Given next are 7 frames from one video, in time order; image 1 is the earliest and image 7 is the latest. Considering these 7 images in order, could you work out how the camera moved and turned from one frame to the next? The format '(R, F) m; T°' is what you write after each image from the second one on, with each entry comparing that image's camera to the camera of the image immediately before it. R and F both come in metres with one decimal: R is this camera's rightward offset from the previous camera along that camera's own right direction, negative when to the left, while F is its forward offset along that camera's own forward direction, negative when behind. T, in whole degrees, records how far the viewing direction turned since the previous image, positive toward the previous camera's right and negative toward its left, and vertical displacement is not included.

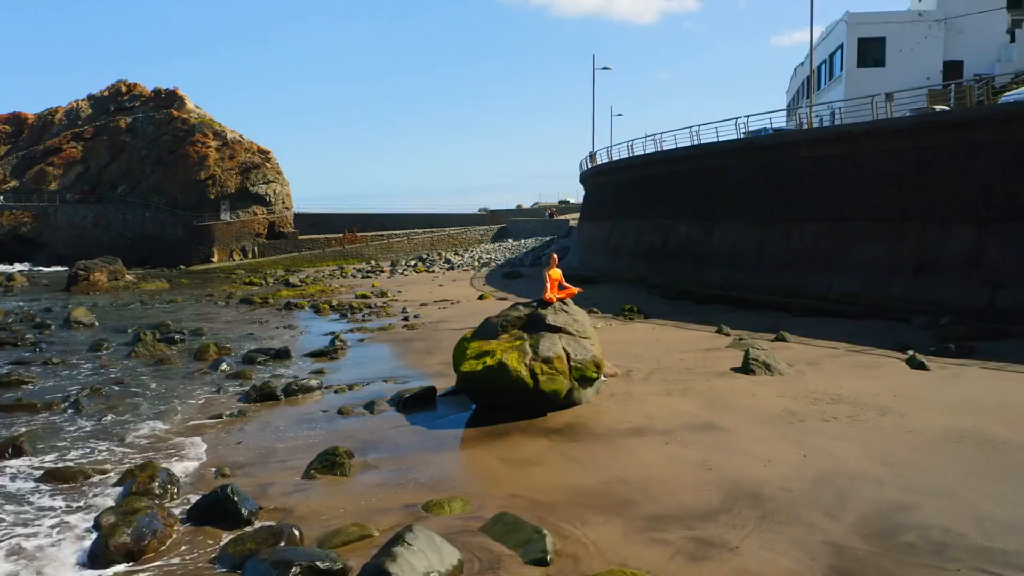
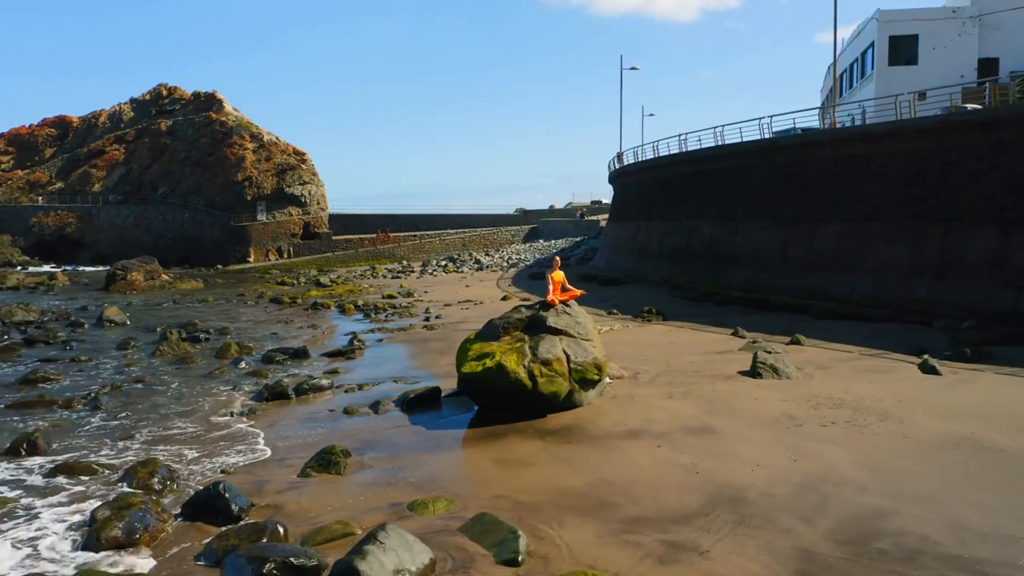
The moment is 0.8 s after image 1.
(+0.5, -0.1) m; -3°
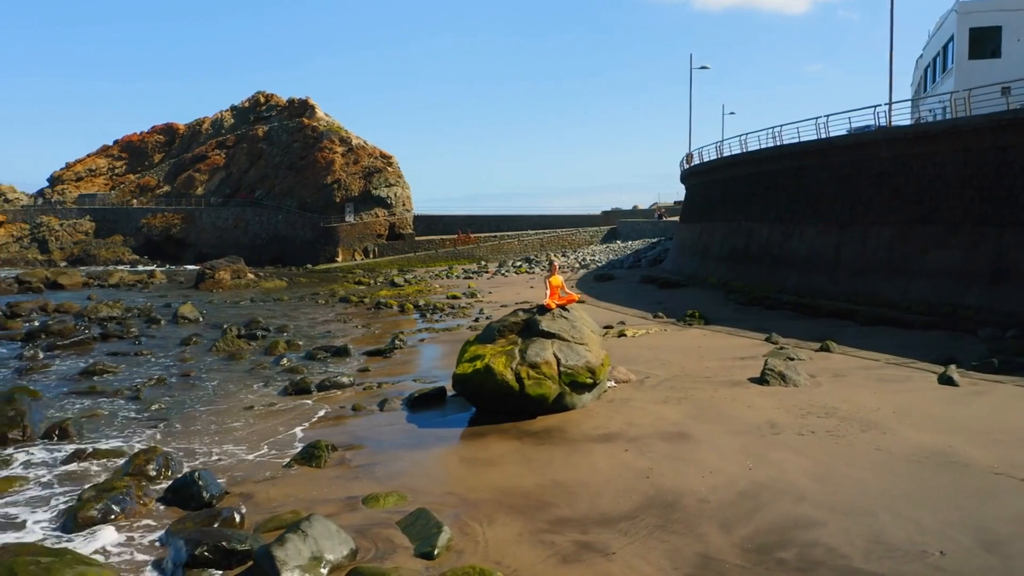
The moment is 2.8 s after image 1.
(+1.3, -0.2) m; -7°
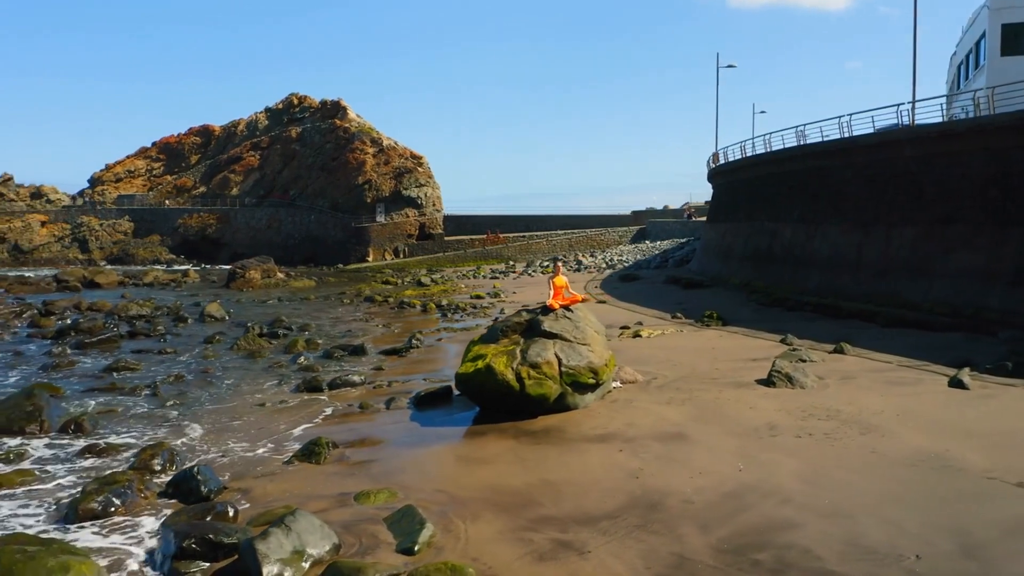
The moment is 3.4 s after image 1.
(+0.4, -0.1) m; -2°
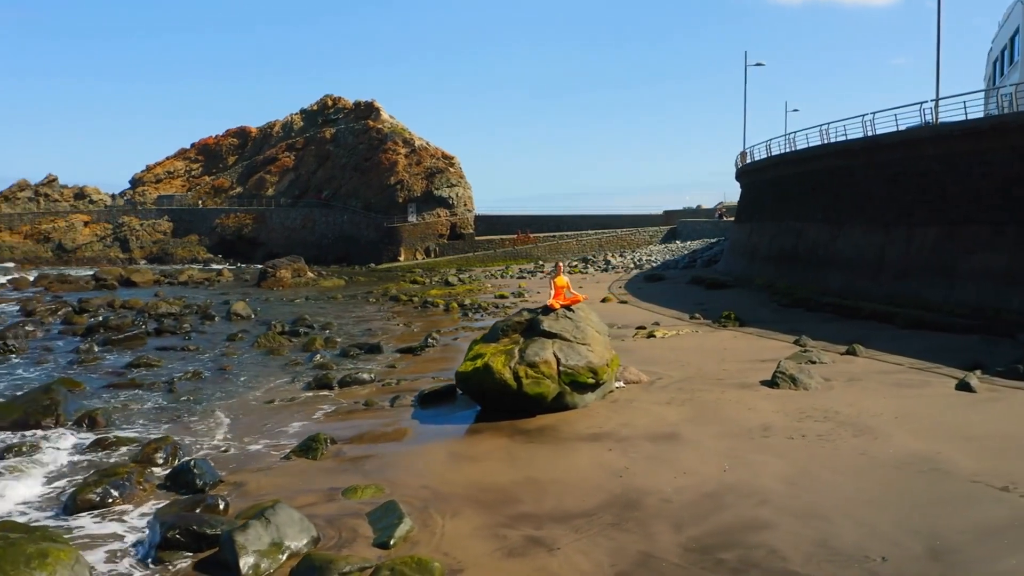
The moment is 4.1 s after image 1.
(+0.5, -0.1) m; -3°
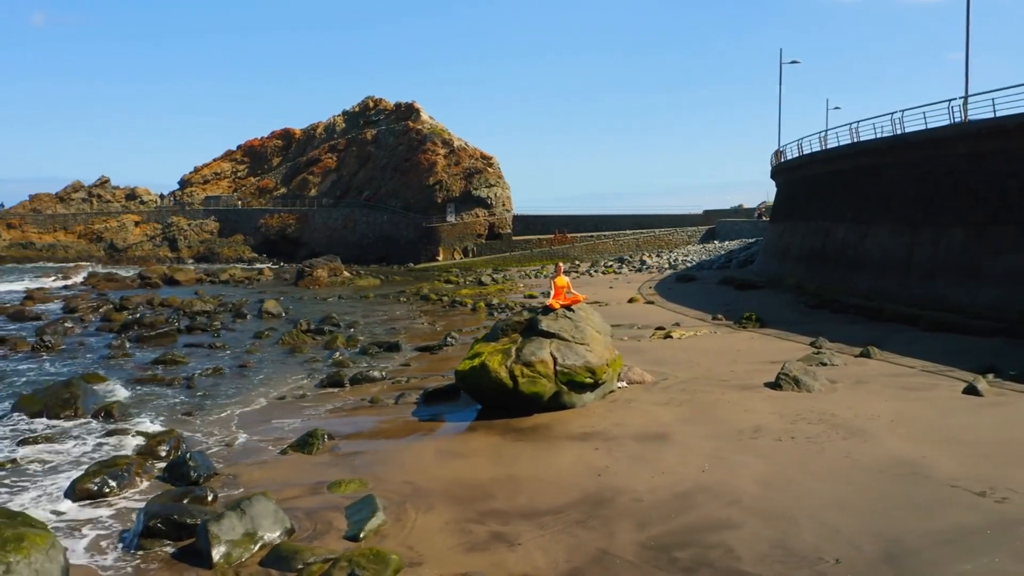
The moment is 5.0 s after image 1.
(+0.6, -0.1) m; -3°
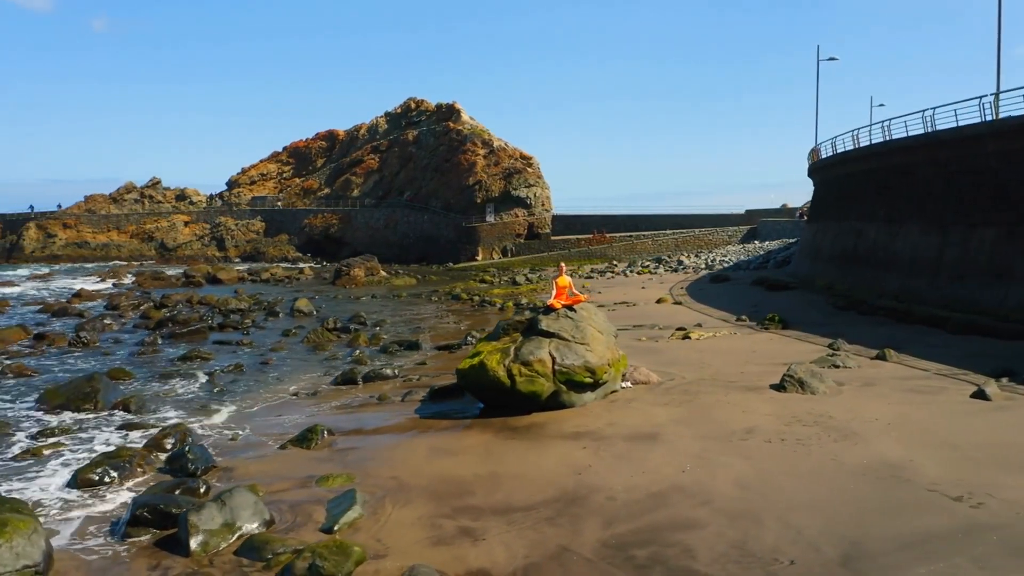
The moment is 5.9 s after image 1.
(+0.6, -0.1) m; -3°
